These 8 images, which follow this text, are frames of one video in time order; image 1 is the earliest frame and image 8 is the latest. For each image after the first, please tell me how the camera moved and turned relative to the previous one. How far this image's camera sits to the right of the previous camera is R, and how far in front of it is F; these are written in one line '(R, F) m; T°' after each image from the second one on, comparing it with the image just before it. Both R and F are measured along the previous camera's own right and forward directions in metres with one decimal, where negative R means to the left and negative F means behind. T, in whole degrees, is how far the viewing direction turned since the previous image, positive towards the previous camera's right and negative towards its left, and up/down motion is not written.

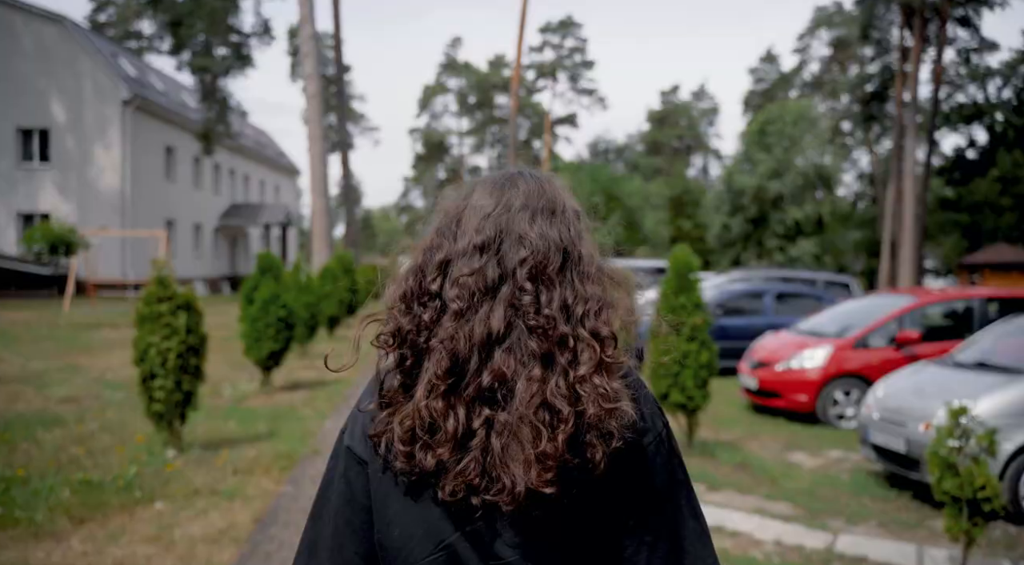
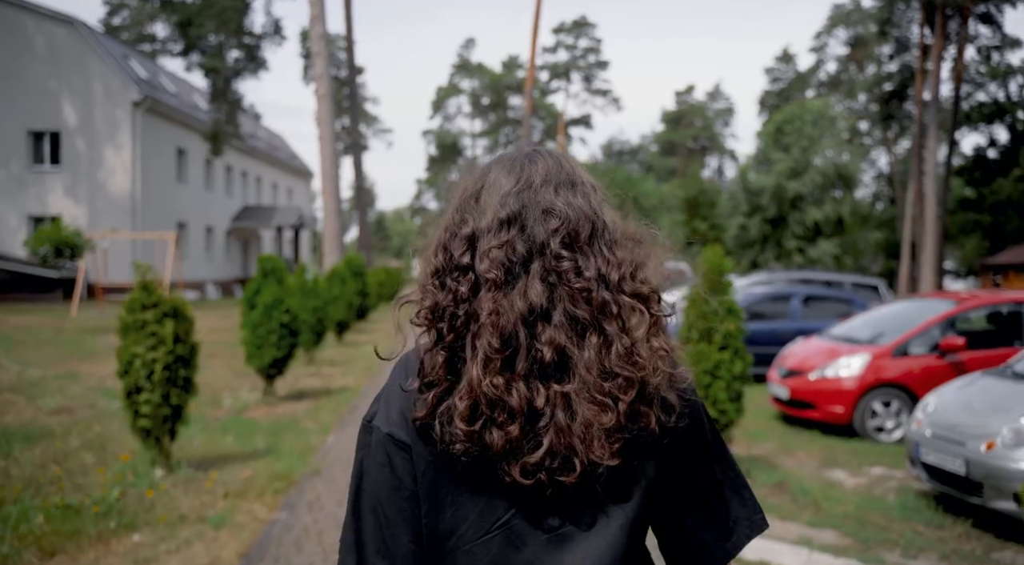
(0.0, +0.5) m; -1°
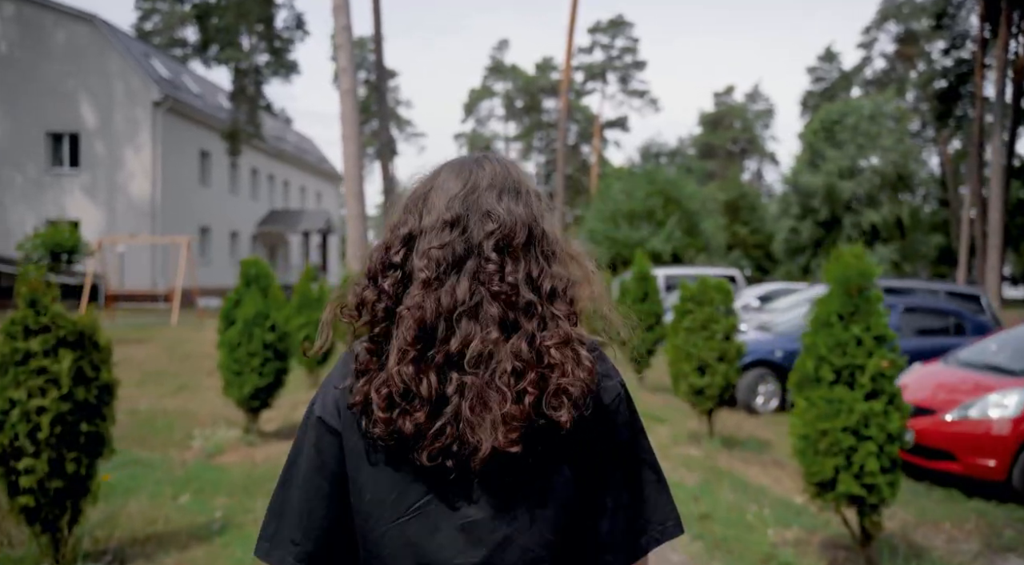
(-0.1, +1.9) m; -2°
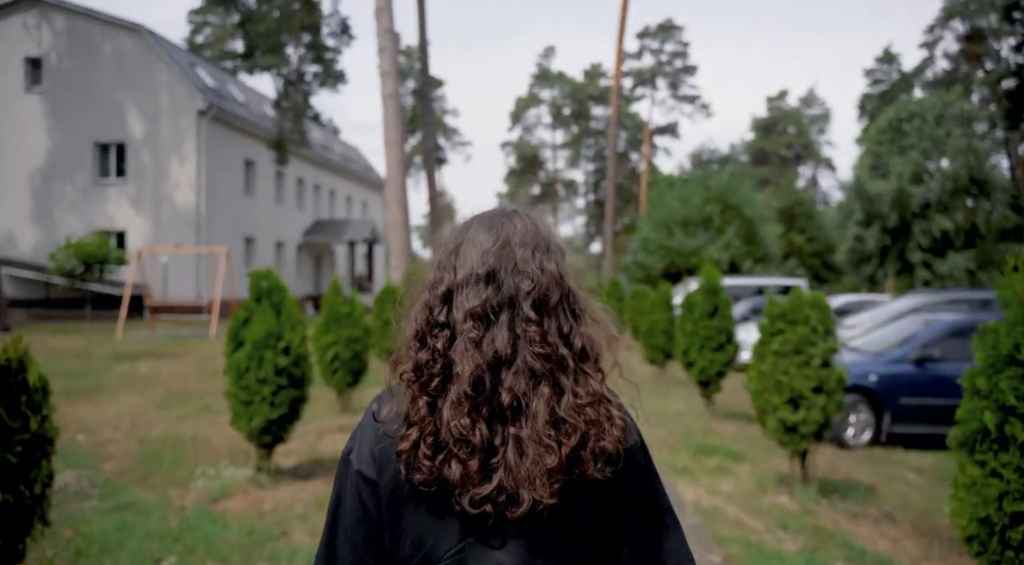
(-0.1, +1.1) m; -3°
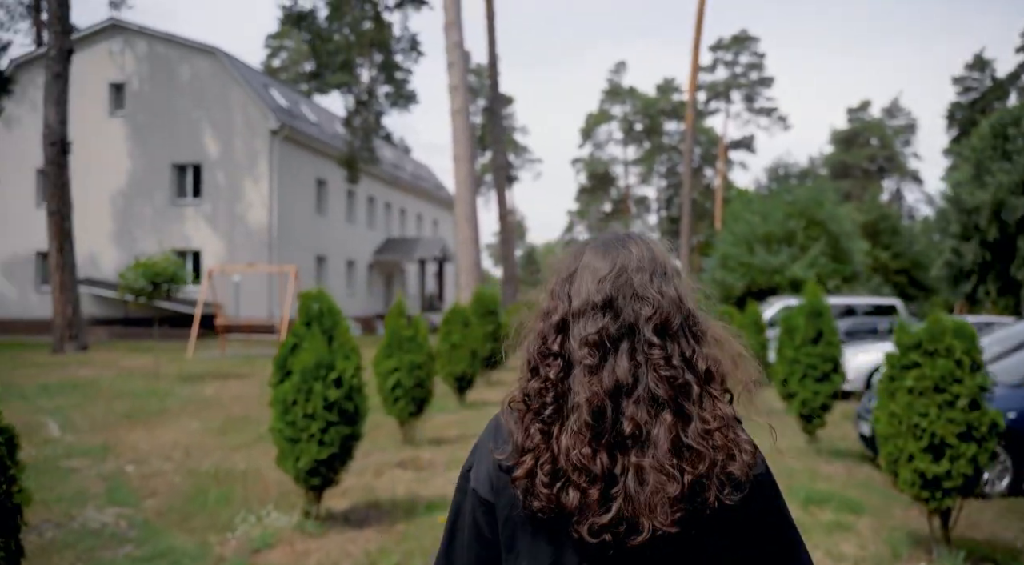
(-0.1, +0.8) m; -5°
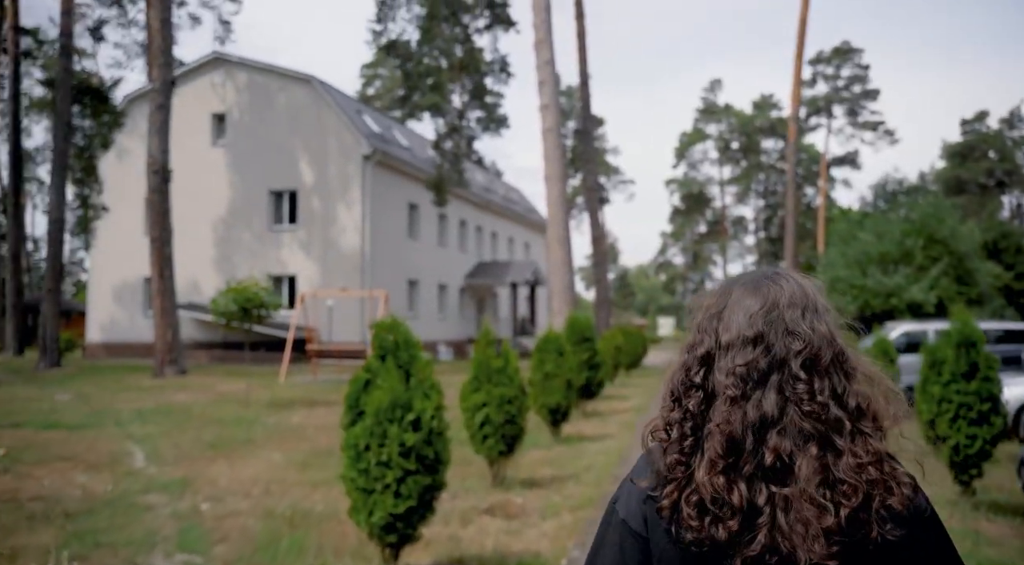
(-0.1, +0.8) m; -7°
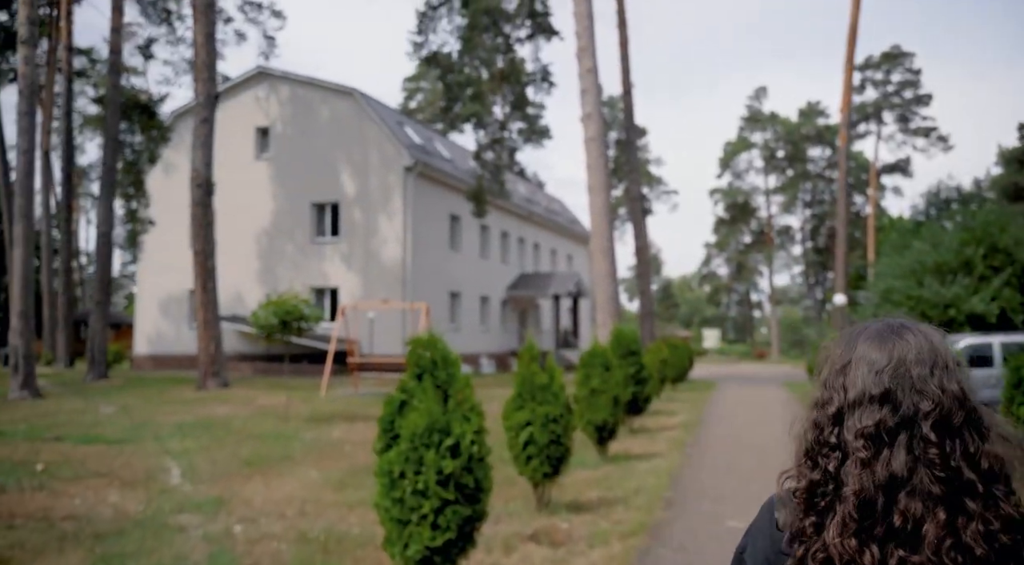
(0.0, +0.4) m; -3°
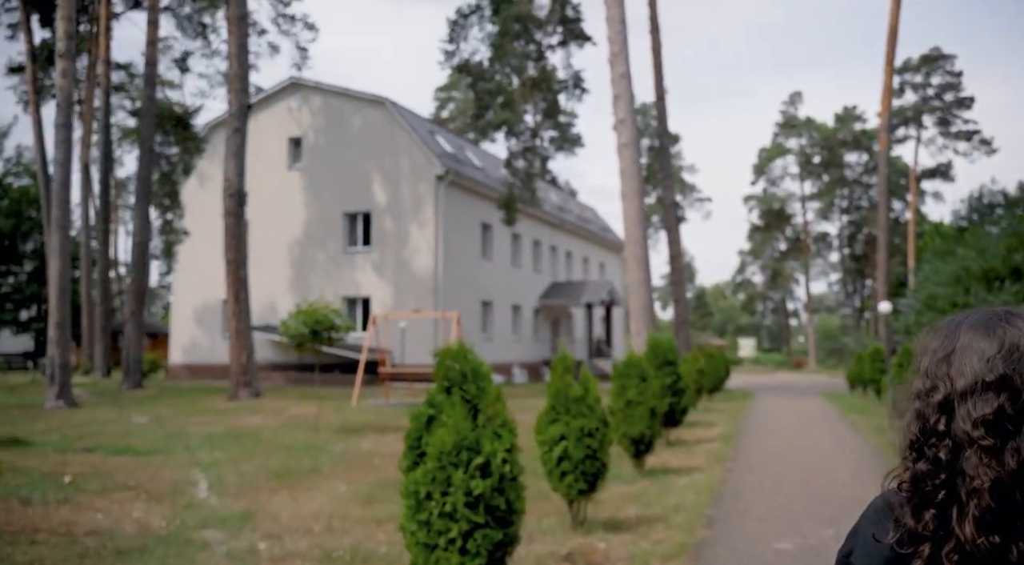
(0.0, +0.3) m; -2°
